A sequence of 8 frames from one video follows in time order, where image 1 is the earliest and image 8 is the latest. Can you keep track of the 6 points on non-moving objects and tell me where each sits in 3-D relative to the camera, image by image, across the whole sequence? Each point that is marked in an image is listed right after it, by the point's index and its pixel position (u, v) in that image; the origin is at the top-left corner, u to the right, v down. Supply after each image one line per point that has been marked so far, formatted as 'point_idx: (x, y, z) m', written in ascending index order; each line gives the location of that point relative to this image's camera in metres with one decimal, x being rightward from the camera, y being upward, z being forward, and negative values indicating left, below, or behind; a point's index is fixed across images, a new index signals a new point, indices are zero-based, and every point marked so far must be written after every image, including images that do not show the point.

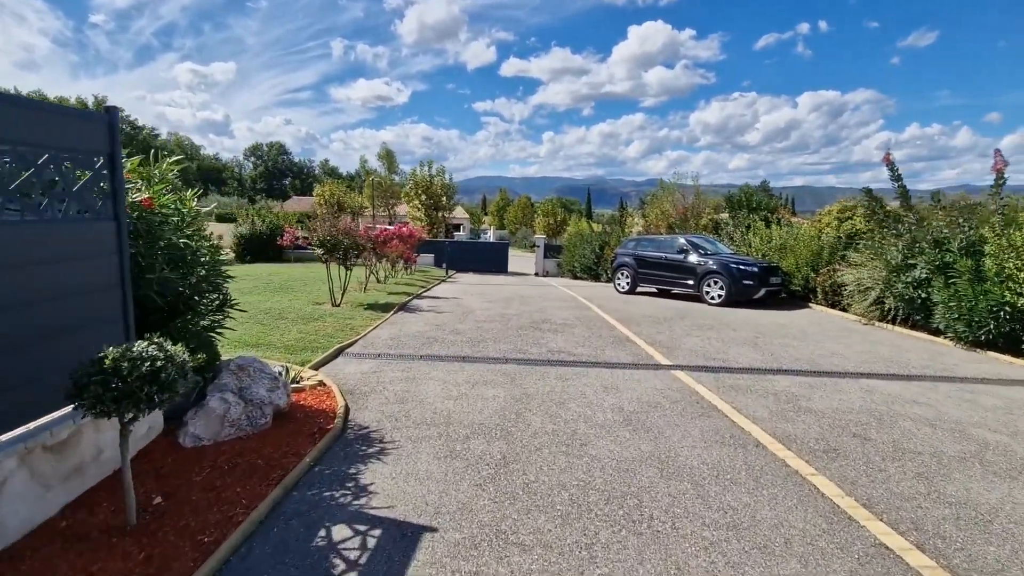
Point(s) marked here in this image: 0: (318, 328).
0: (-3.3, -0.7, +9.0) m
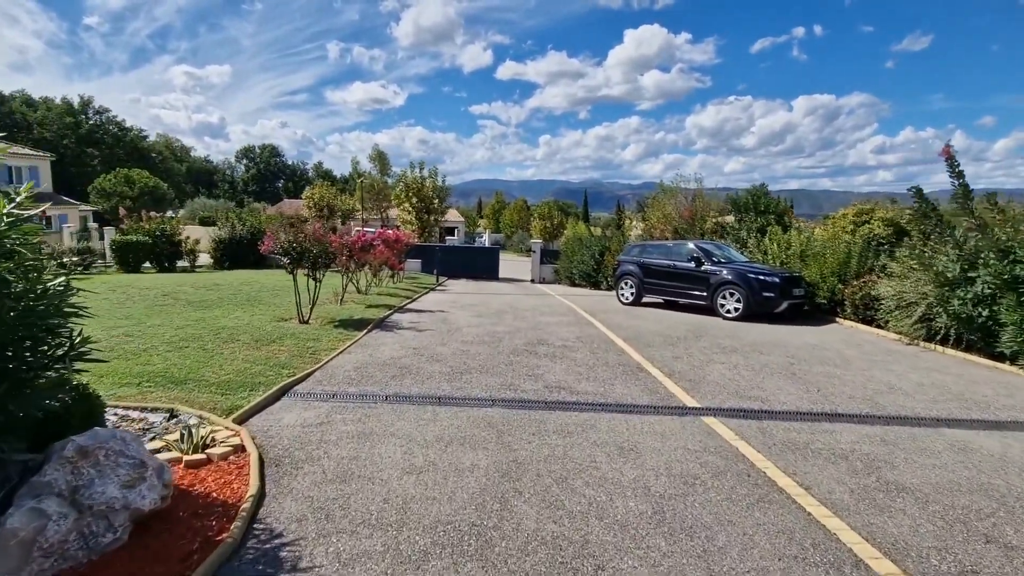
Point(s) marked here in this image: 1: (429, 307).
0: (-3.5, -1.0, +7.5) m
1: (-2.1, -0.5, +13.7) m
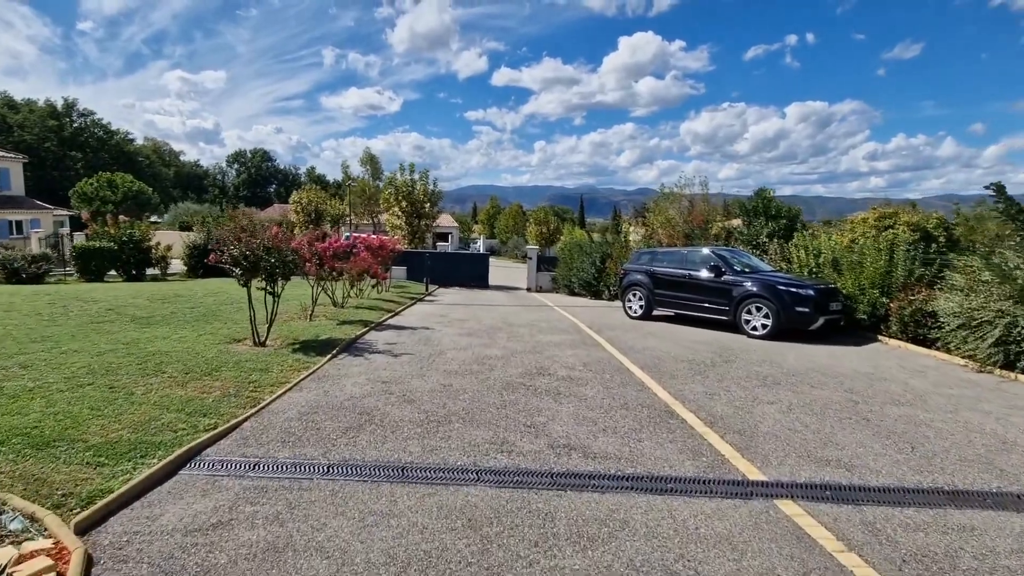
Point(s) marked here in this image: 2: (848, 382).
0: (-3.5, -1.2, +5.9) m
1: (-2.3, -0.8, +12.0) m
2: (+4.6, -1.3, +7.2) m
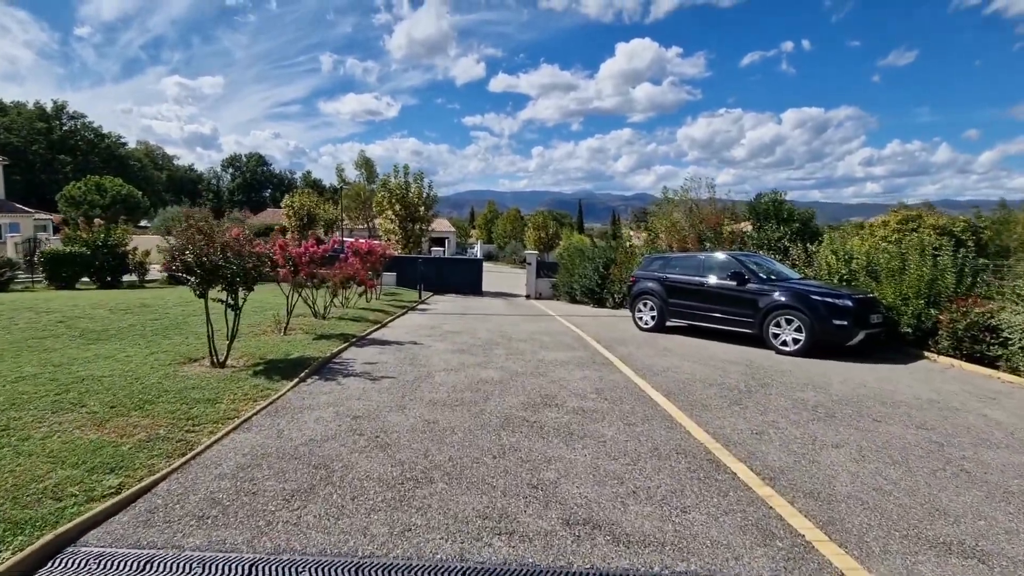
0: (-3.5, -1.3, +4.7) m
1: (-2.3, -1.0, +10.8) m
2: (+4.6, -1.4, +6.0) m
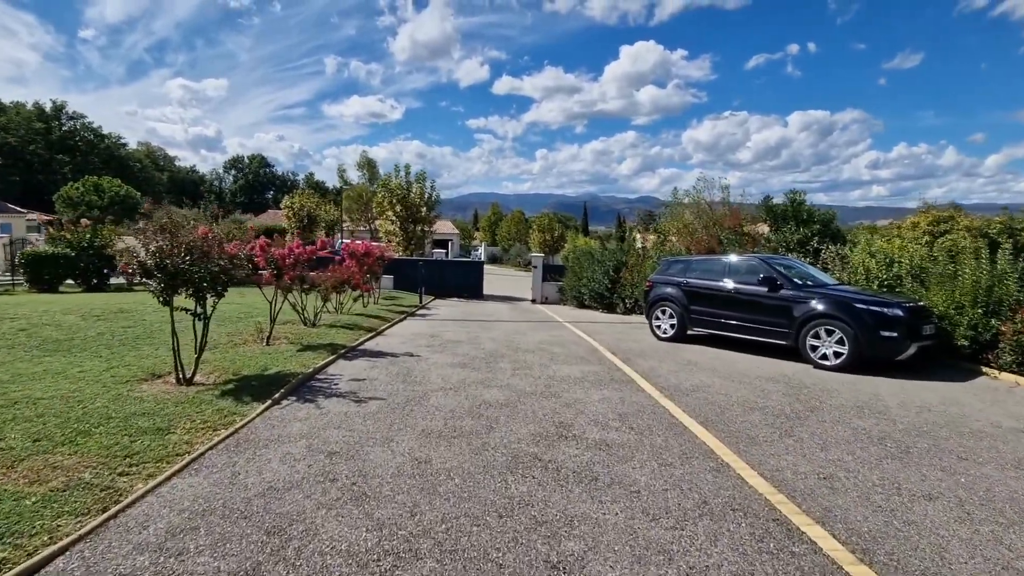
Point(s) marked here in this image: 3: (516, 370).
0: (-3.5, -1.4, +3.7) m
1: (-2.2, -1.1, +9.9) m
2: (+4.7, -1.5, +5.0) m
3: (+0.1, -1.2, +7.7) m
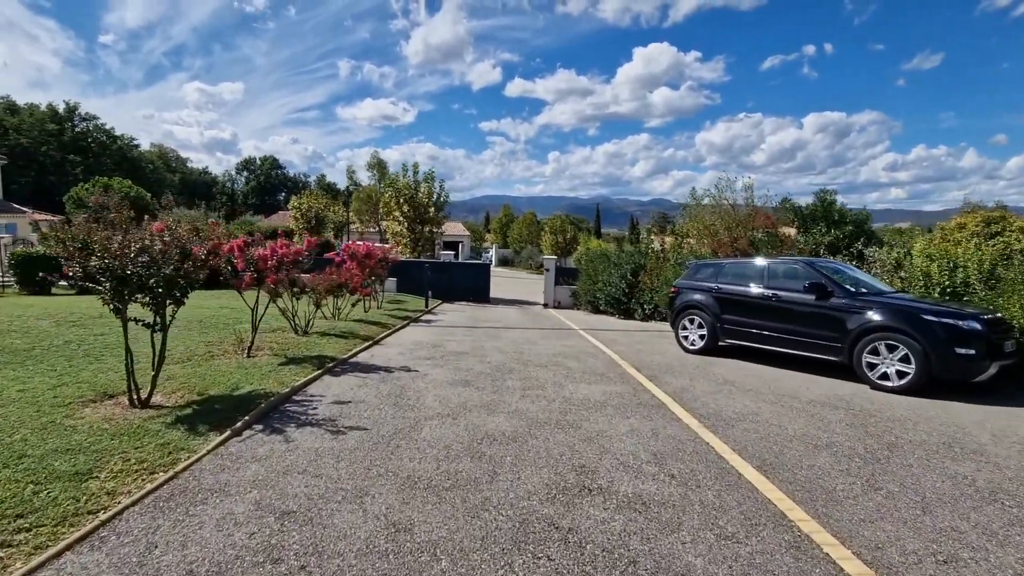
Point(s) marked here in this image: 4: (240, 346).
0: (-3.4, -1.4, +2.7) m
1: (-2.0, -1.2, +8.8) m
2: (+4.7, -1.6, +3.8) m
3: (+0.2, -1.3, +6.7) m
4: (-4.4, -0.9, +8.5) m
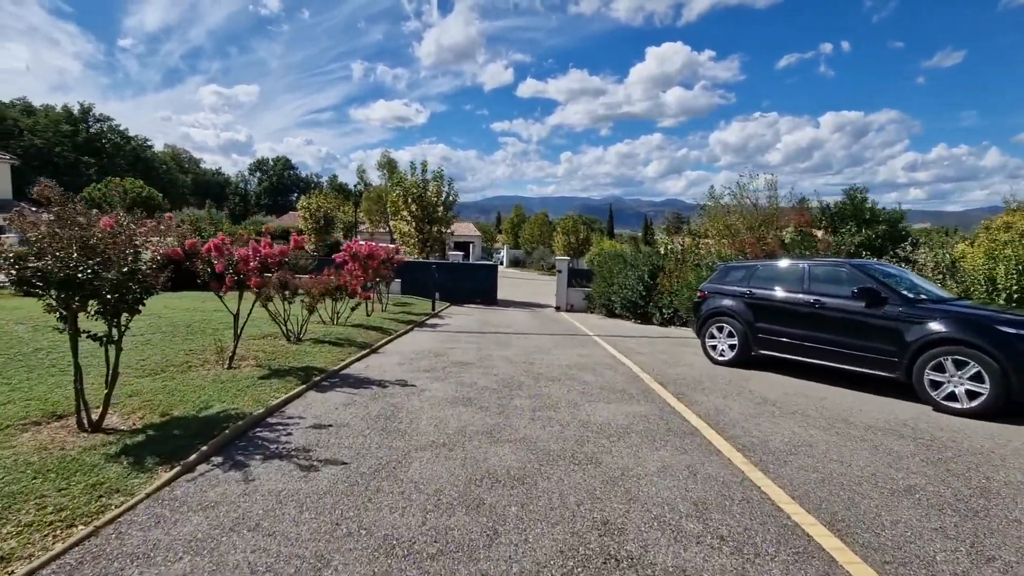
0: (-3.4, -1.5, +1.9) m
1: (-1.9, -1.2, +8.0) m
2: (+4.8, -1.7, +2.8) m
3: (+0.3, -1.4, +5.8) m
4: (-4.3, -1.0, +7.7) m
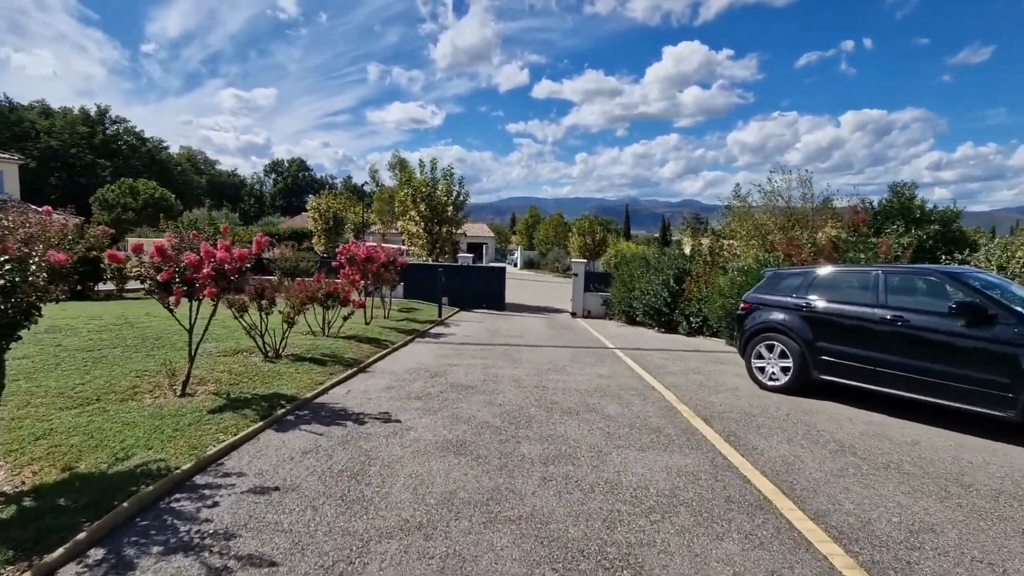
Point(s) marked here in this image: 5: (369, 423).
0: (-3.5, -1.6, +0.7) m
1: (-1.8, -1.4, +6.7) m
2: (+4.7, -1.8, +1.4) m
3: (+0.3, -1.5, +4.4) m
4: (-4.2, -1.1, +6.5) m
5: (-1.5, -1.4, +5.5) m
